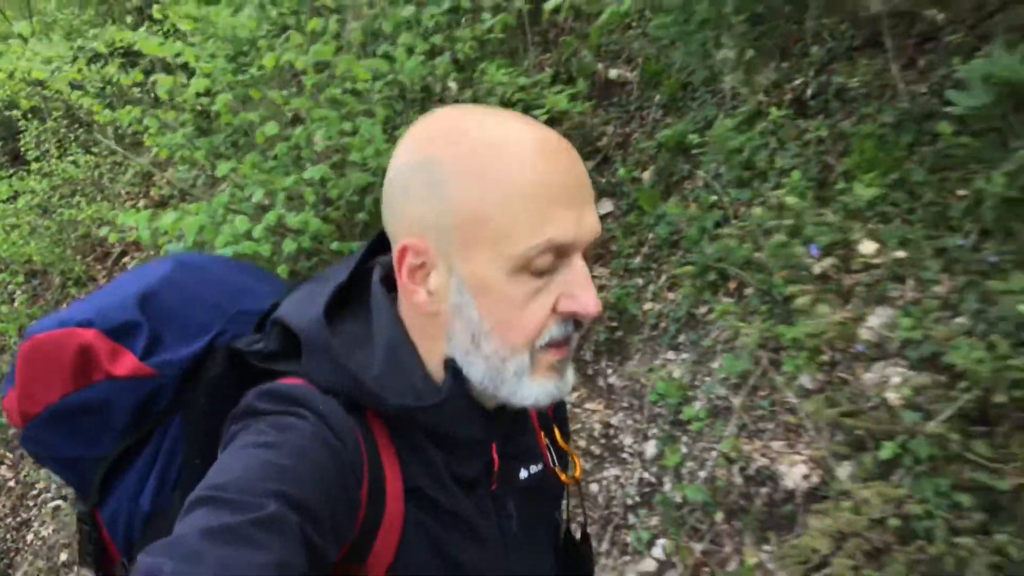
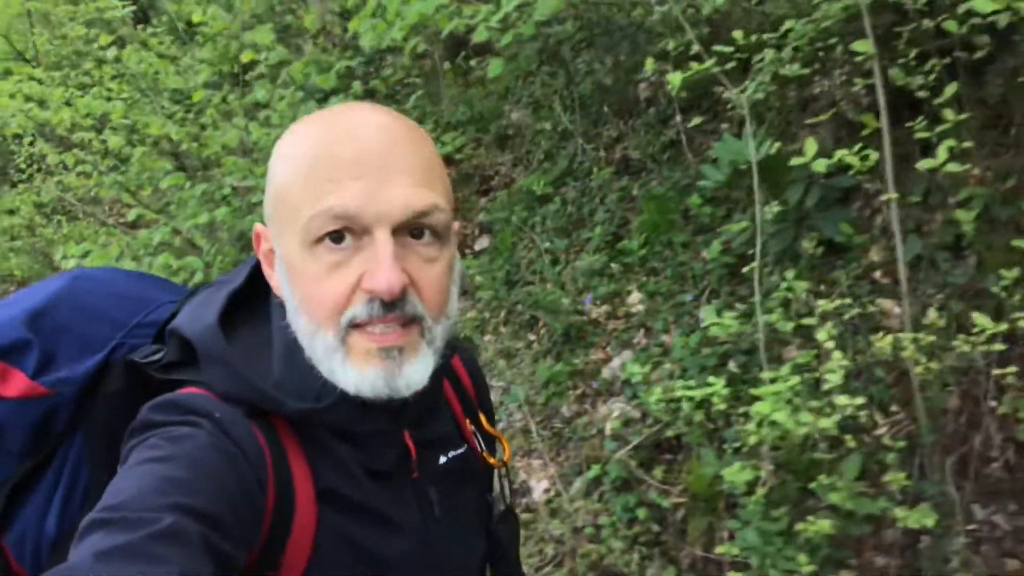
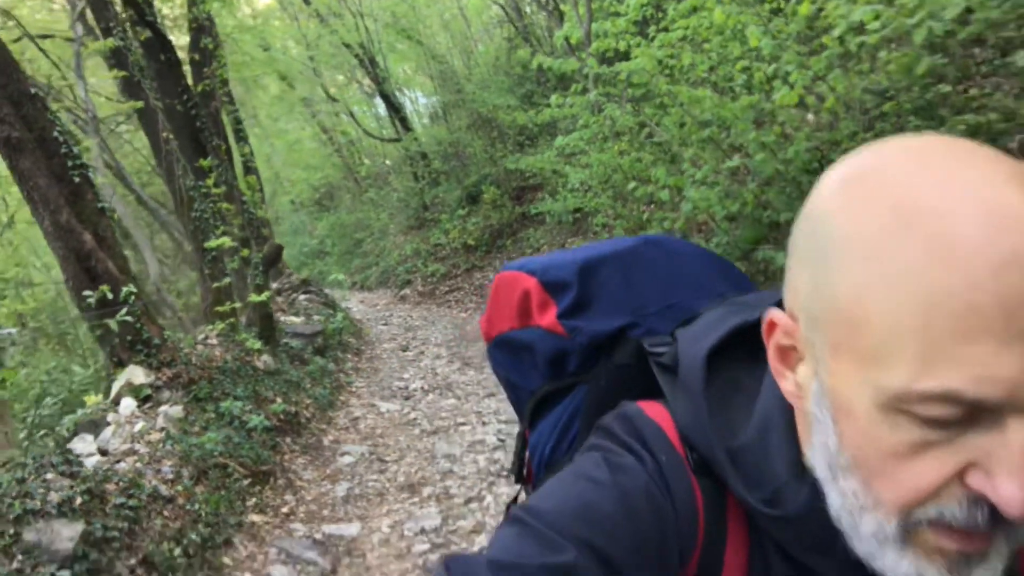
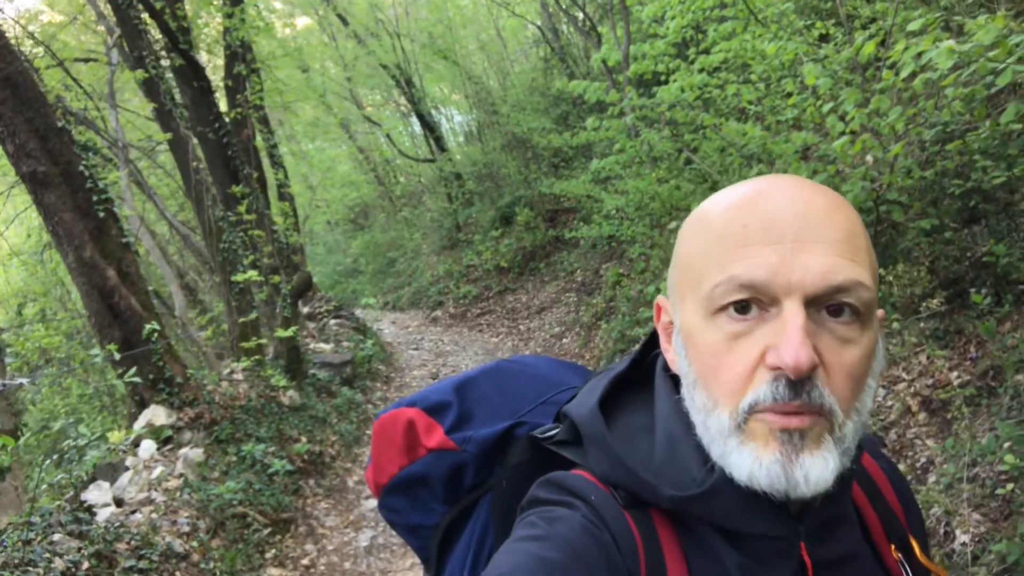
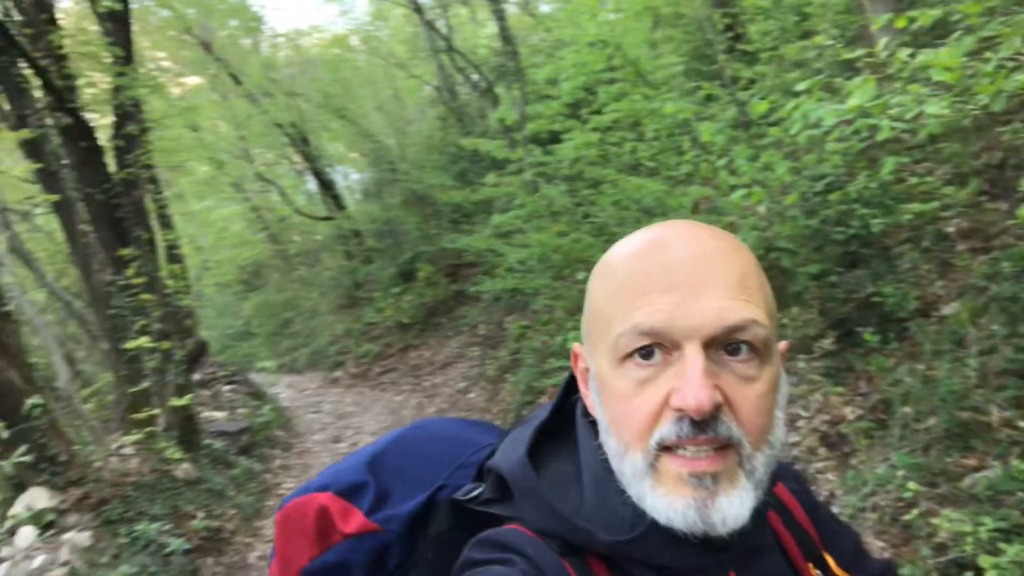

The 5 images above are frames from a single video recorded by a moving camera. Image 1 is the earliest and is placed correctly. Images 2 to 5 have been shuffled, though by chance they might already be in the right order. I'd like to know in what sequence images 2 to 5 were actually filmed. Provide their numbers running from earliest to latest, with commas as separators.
2, 5, 4, 3
